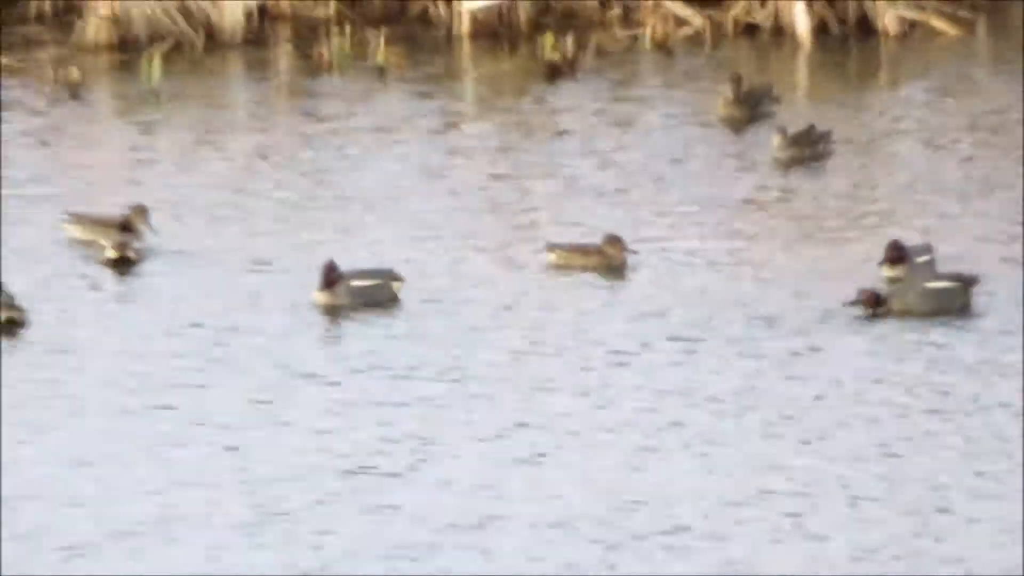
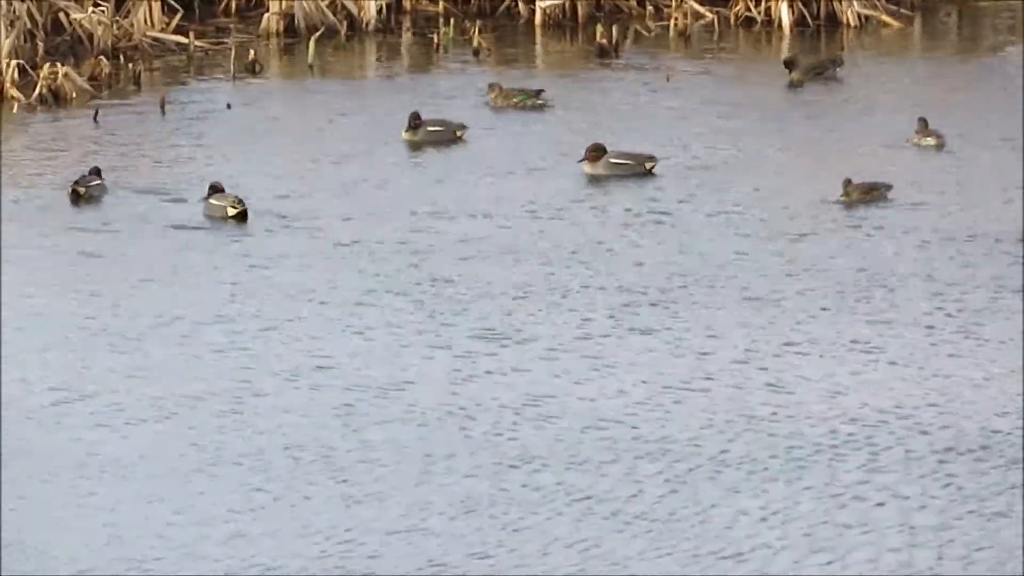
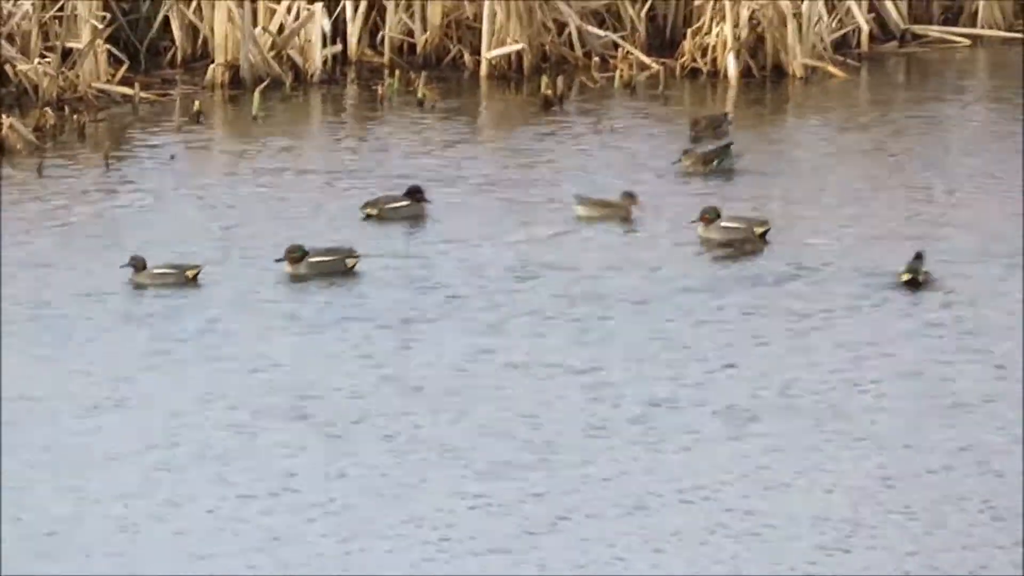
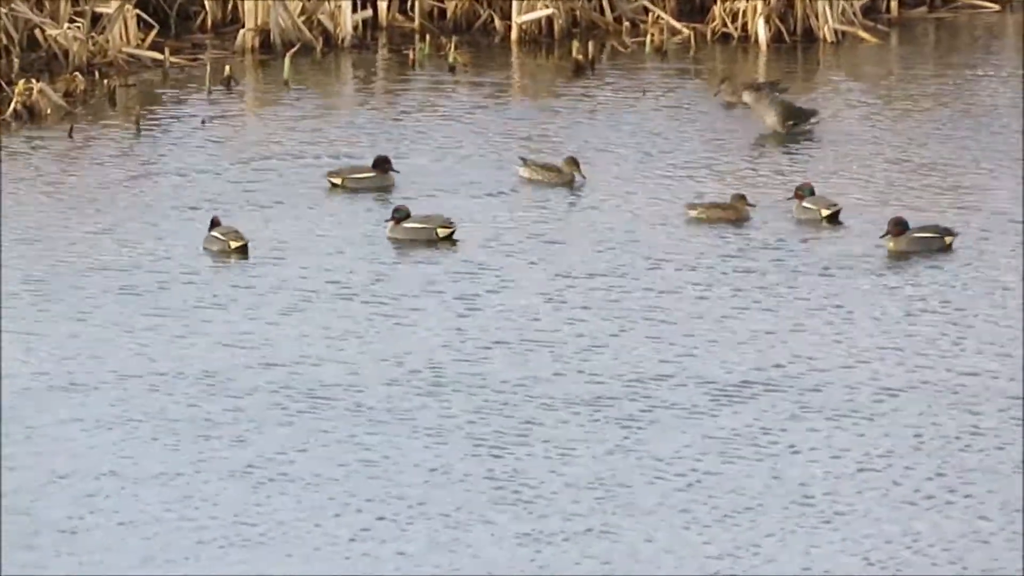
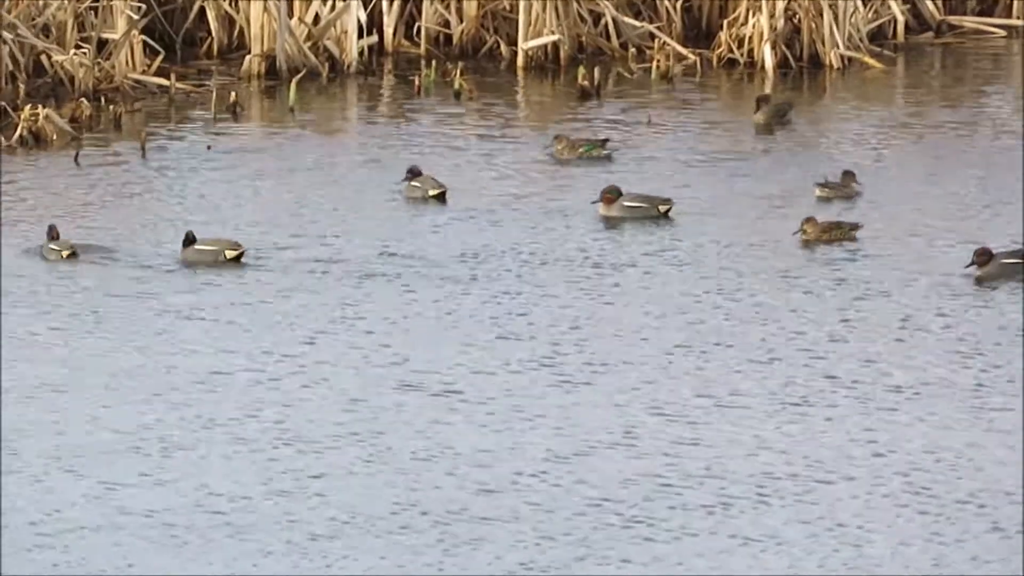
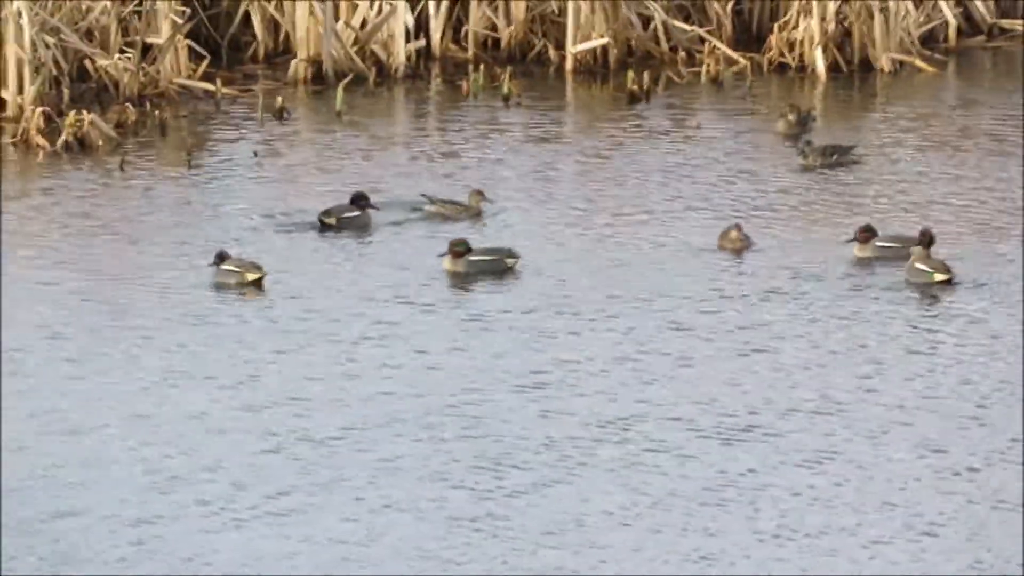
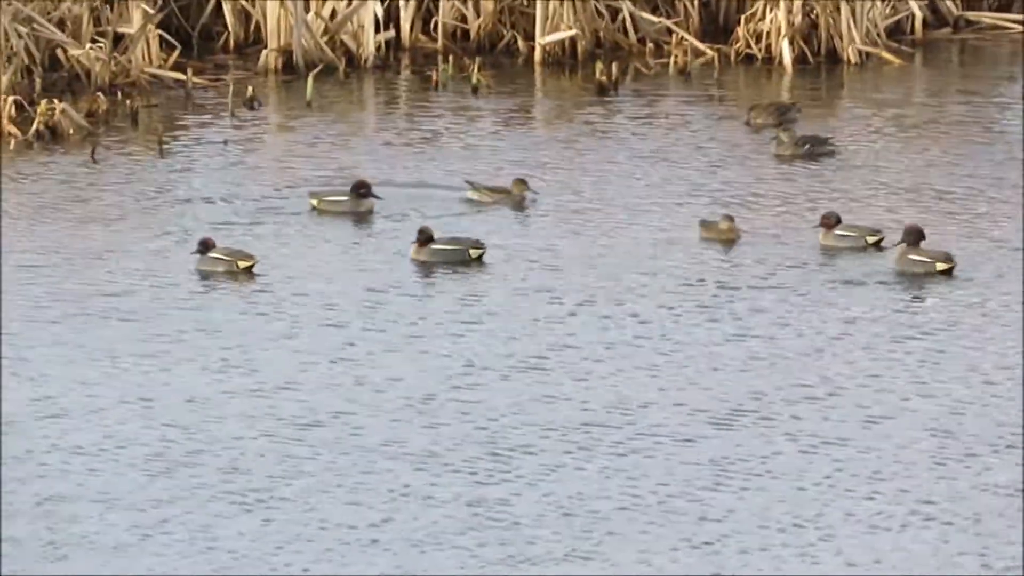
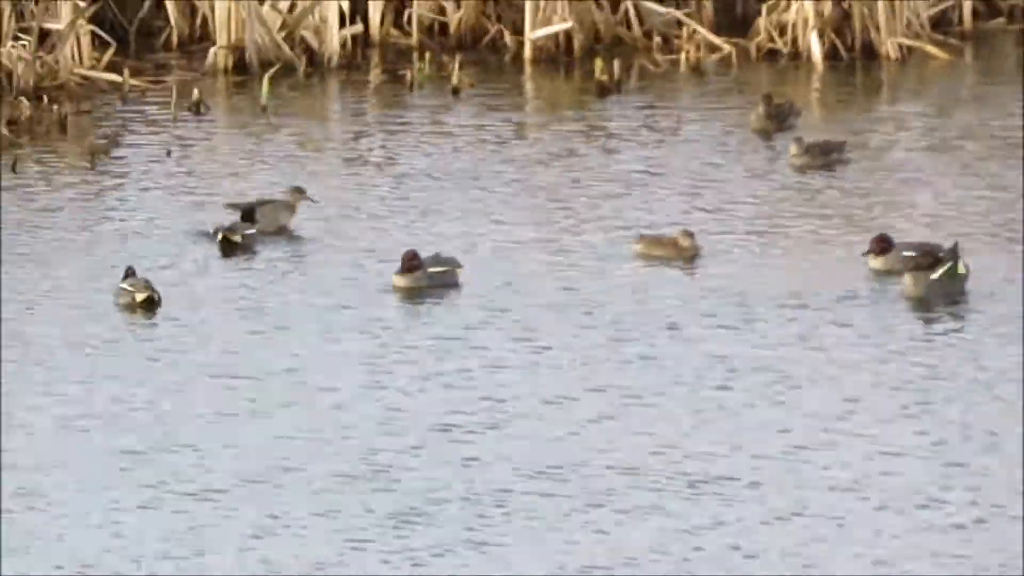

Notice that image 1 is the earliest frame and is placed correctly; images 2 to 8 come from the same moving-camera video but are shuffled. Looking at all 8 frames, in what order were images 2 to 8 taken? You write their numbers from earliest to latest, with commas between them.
8, 6, 7, 4, 3, 5, 2
